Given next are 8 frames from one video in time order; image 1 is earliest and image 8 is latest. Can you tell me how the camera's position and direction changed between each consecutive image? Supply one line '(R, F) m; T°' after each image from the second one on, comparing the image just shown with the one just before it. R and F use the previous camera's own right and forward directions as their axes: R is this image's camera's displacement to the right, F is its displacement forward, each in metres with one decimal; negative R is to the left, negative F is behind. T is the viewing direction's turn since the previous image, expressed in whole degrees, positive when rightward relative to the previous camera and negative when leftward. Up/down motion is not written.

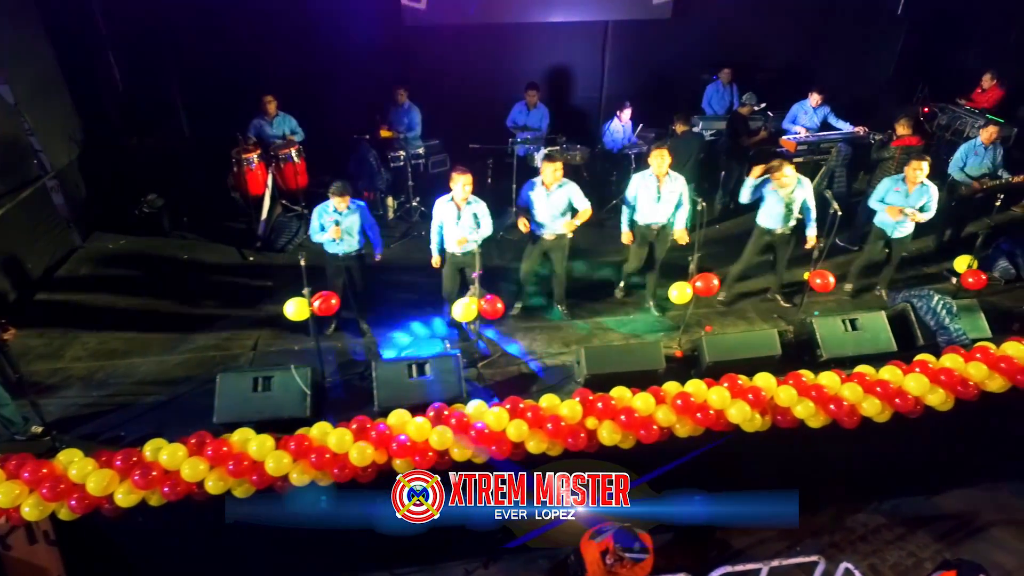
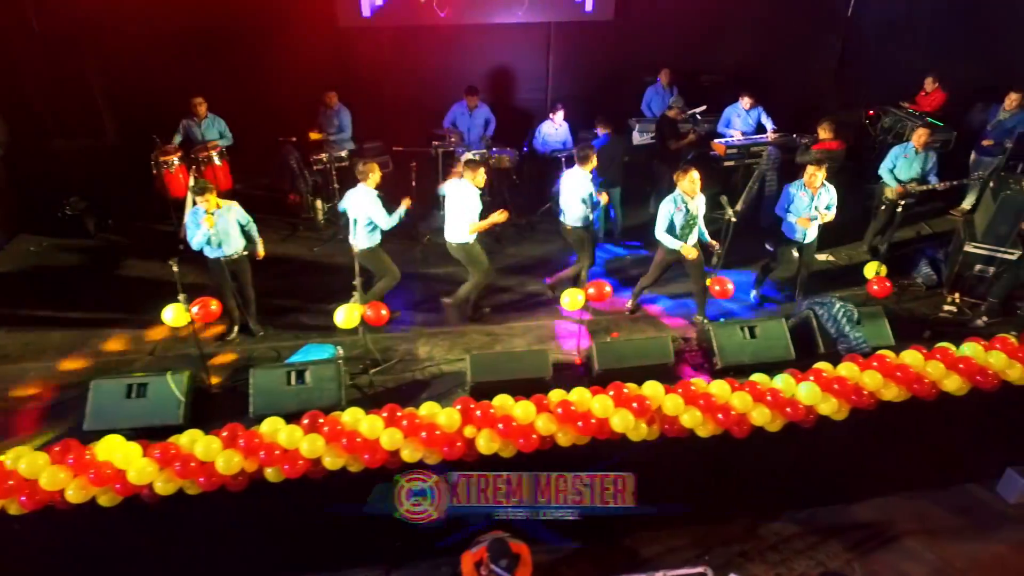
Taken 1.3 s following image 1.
(+0.9, 0.0) m; 0°
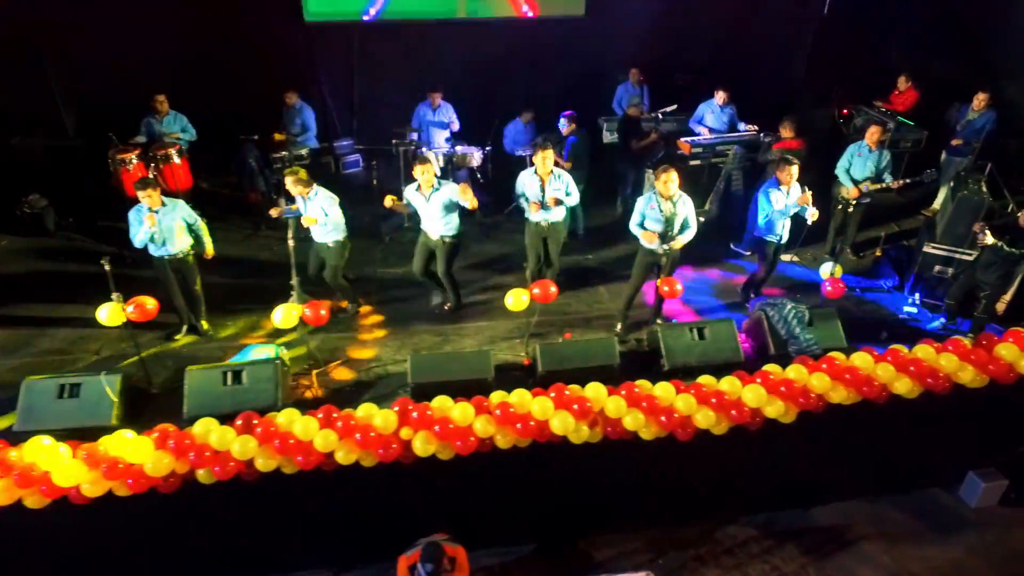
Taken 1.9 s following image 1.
(+0.4, +0.1) m; 0°
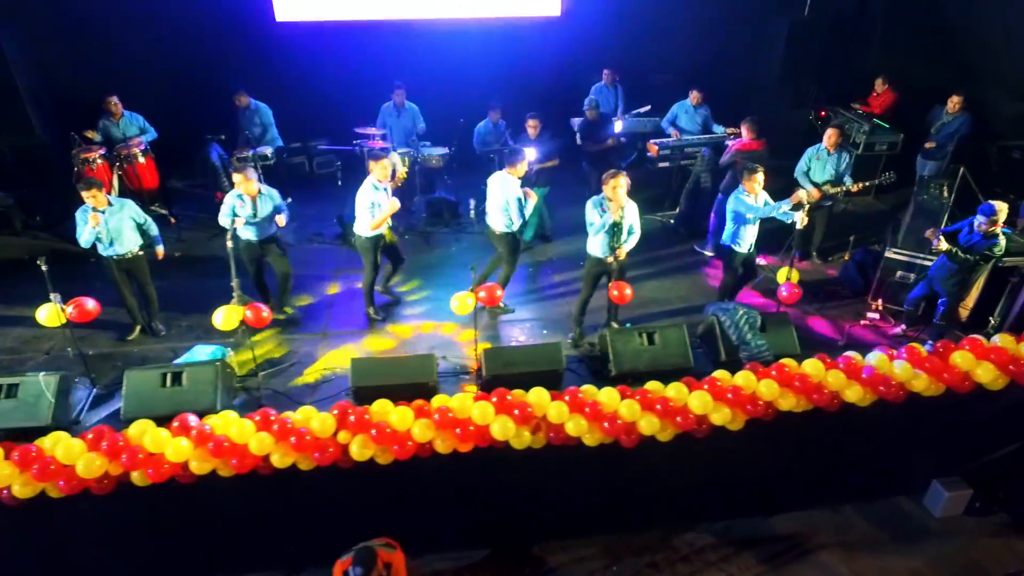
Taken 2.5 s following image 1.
(+0.5, 0.0) m; -1°
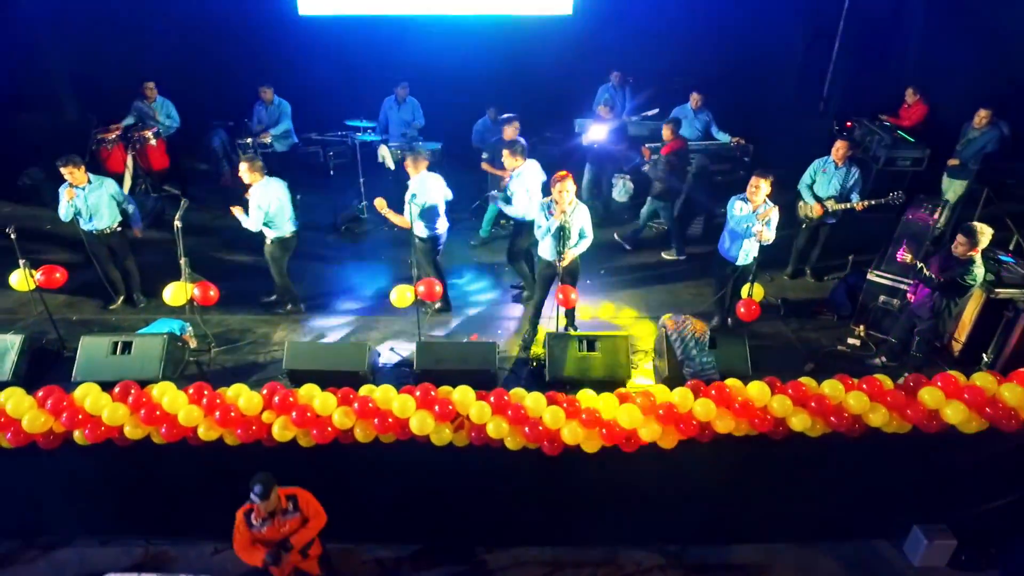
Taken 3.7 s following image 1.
(+1.0, +0.1) m; -6°
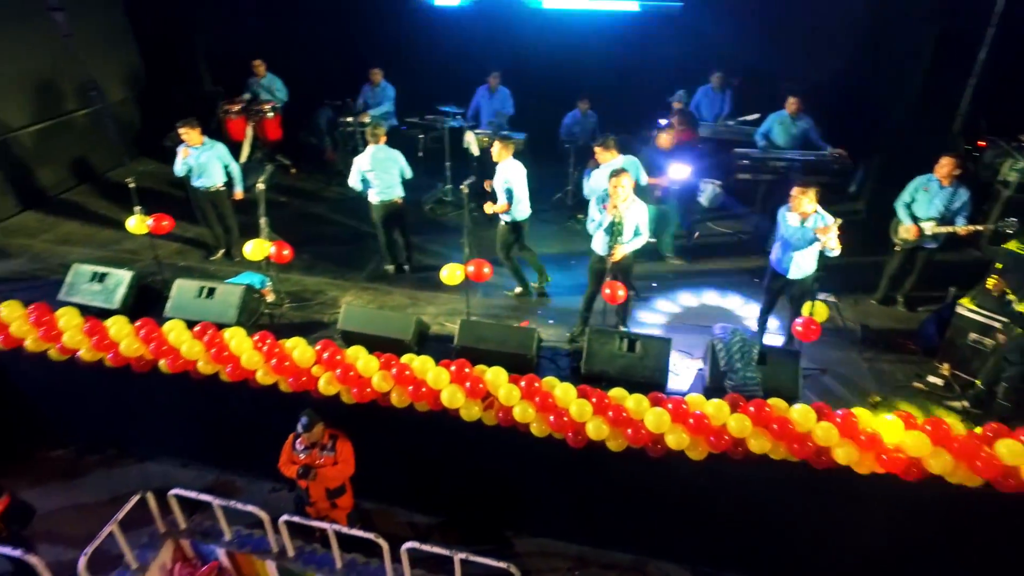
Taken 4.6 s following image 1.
(+0.5, 0.0) m; -10°
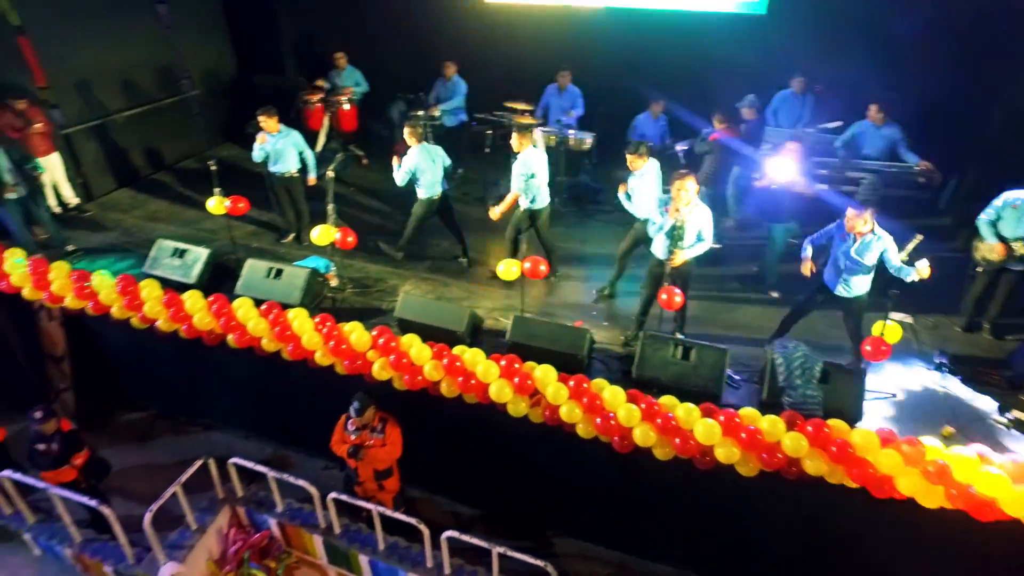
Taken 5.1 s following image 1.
(+0.1, 0.0) m; -6°
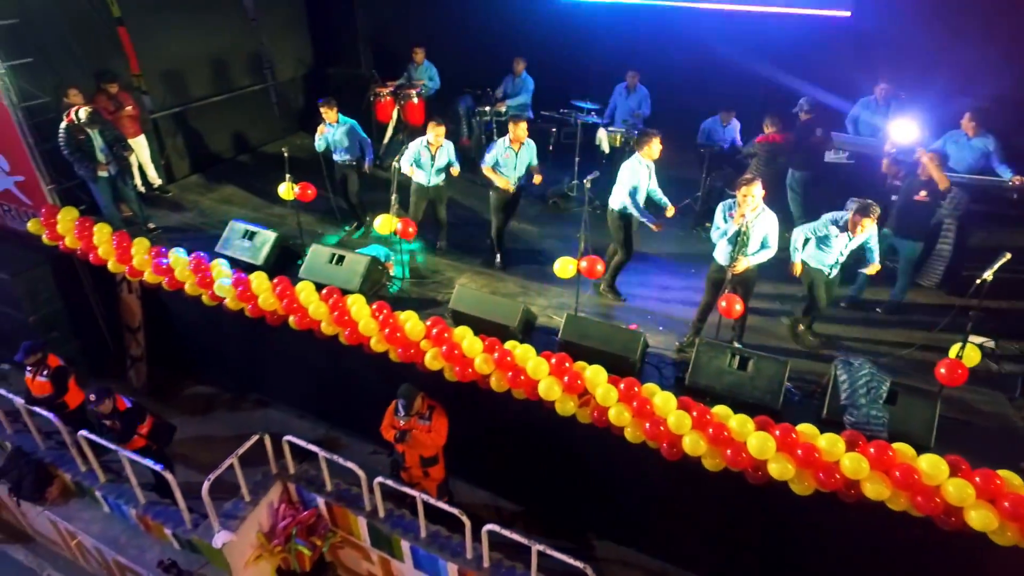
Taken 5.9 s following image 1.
(0.0, 0.0) m; -5°
